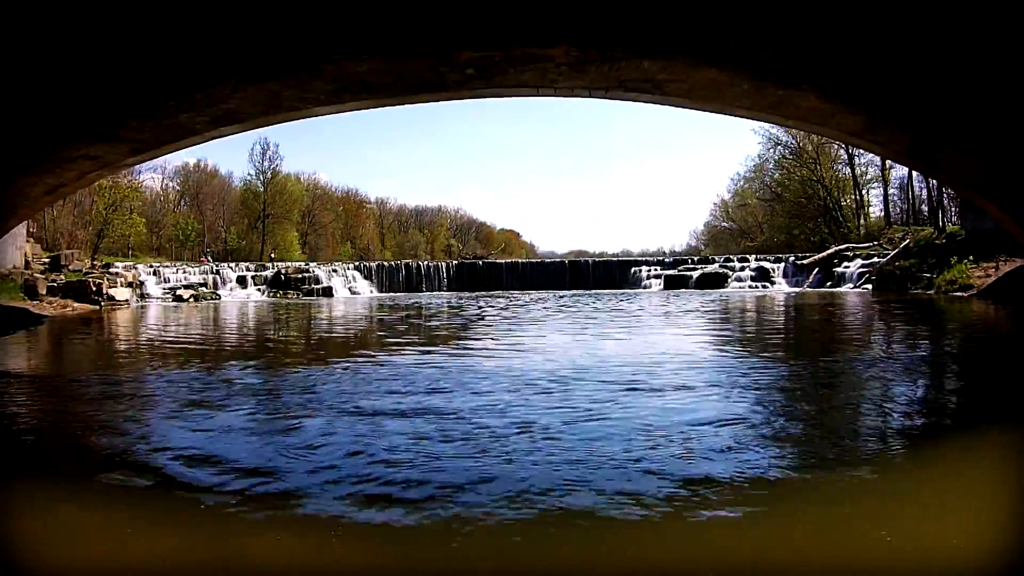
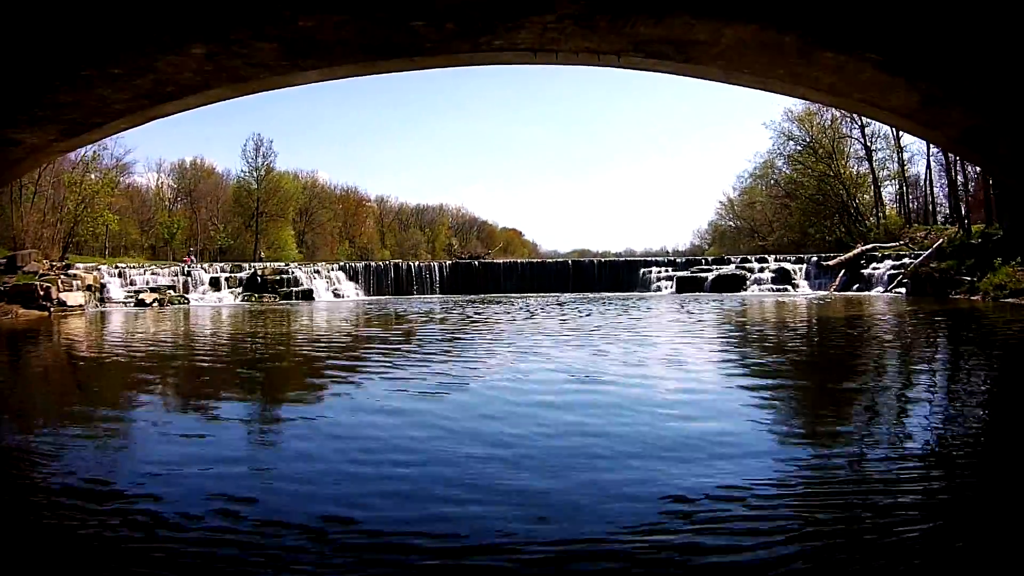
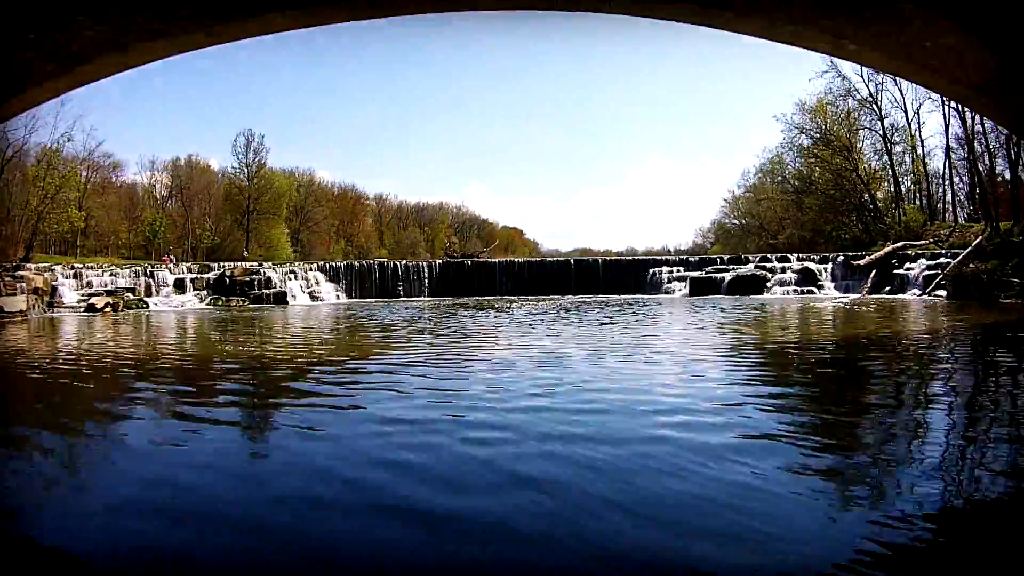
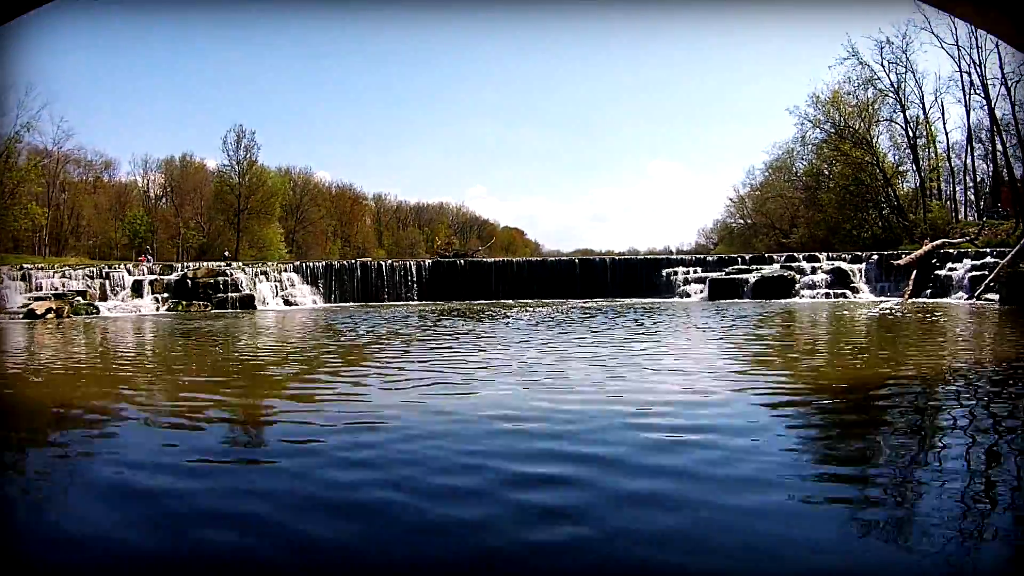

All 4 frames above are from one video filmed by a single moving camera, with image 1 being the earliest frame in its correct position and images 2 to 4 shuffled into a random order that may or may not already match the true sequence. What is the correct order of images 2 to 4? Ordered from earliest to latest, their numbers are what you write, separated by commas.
2, 3, 4
